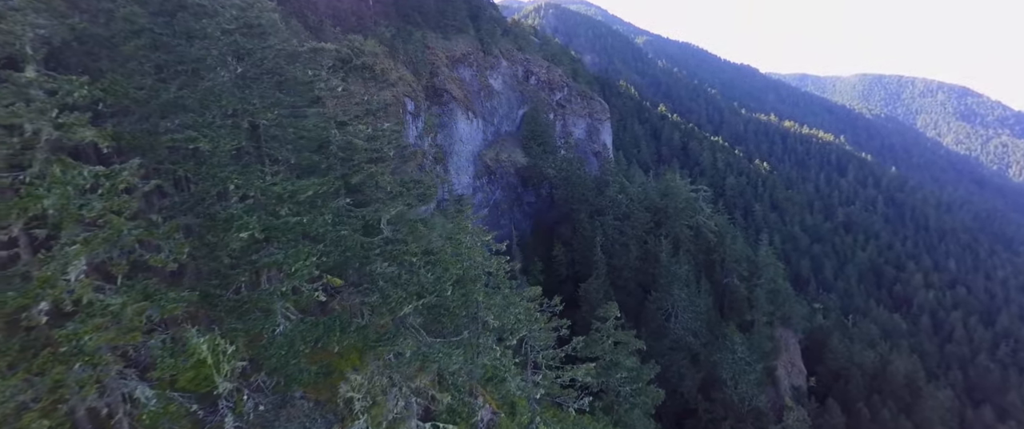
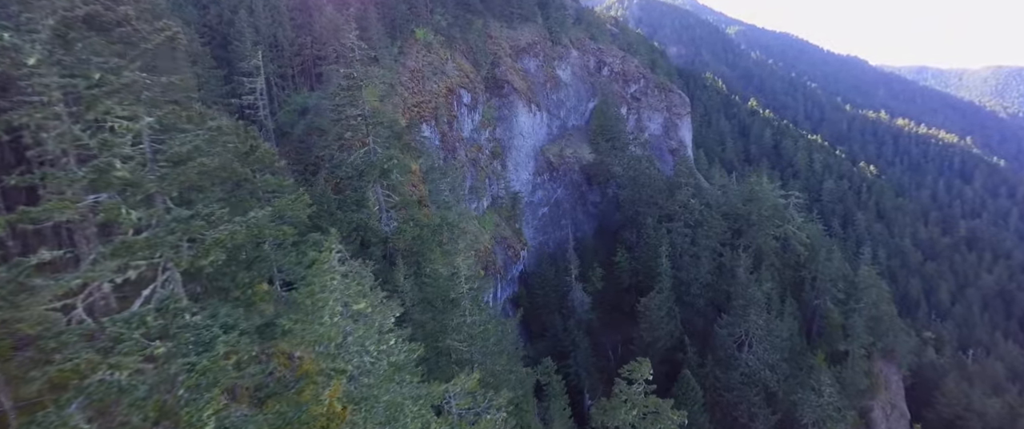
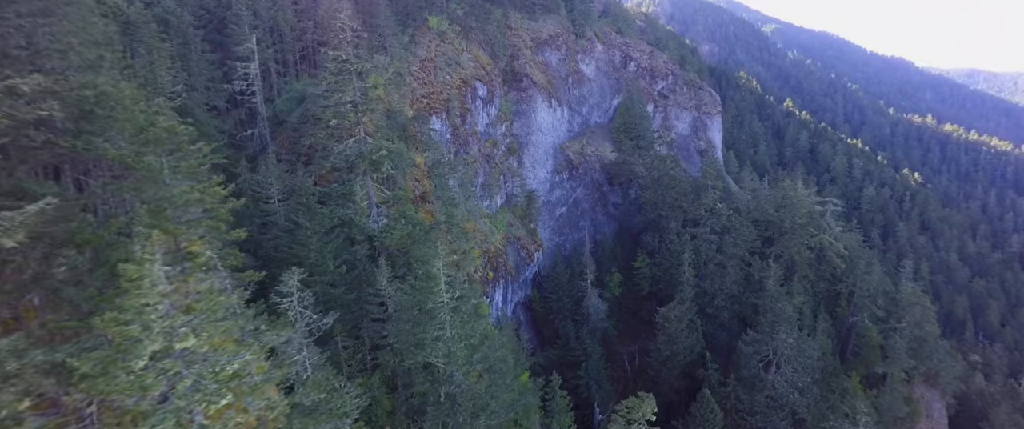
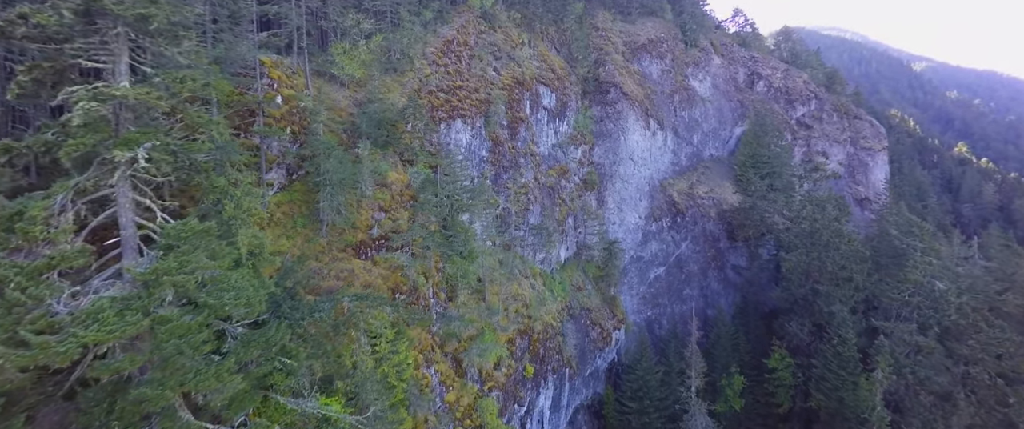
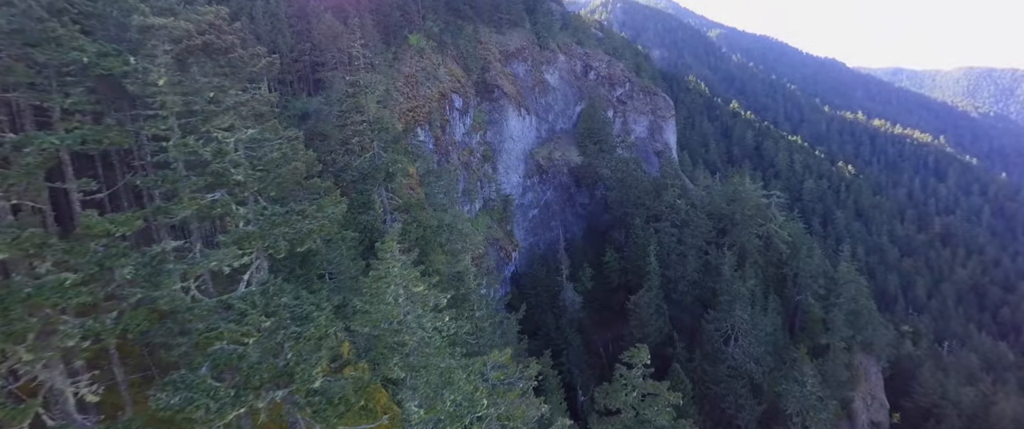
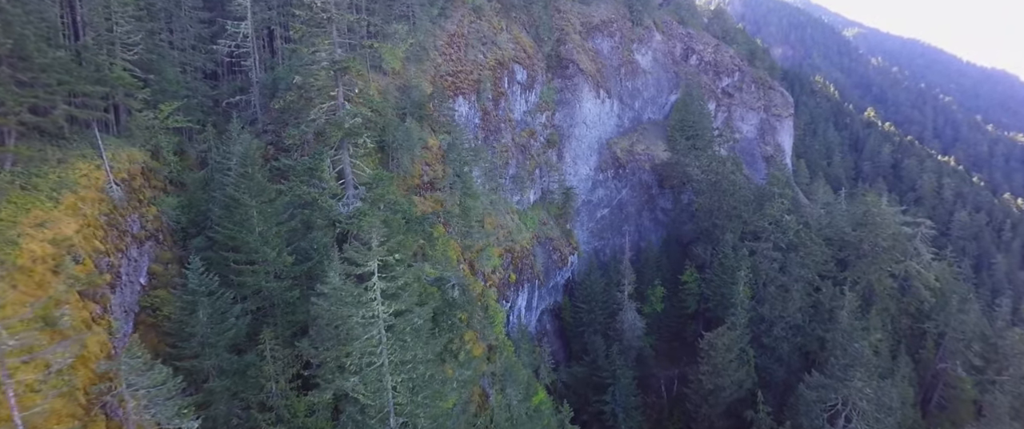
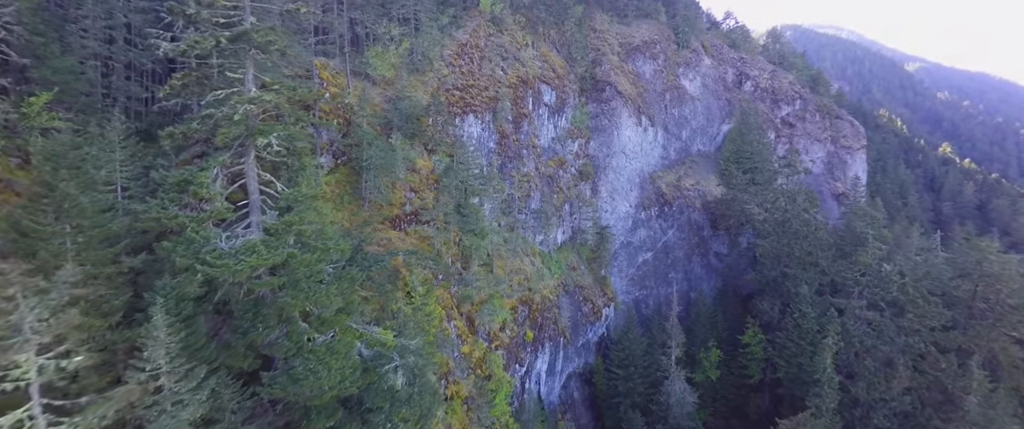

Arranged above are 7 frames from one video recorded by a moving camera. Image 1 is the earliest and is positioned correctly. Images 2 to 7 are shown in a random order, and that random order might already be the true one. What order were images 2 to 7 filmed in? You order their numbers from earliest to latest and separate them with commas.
5, 2, 3, 6, 7, 4
